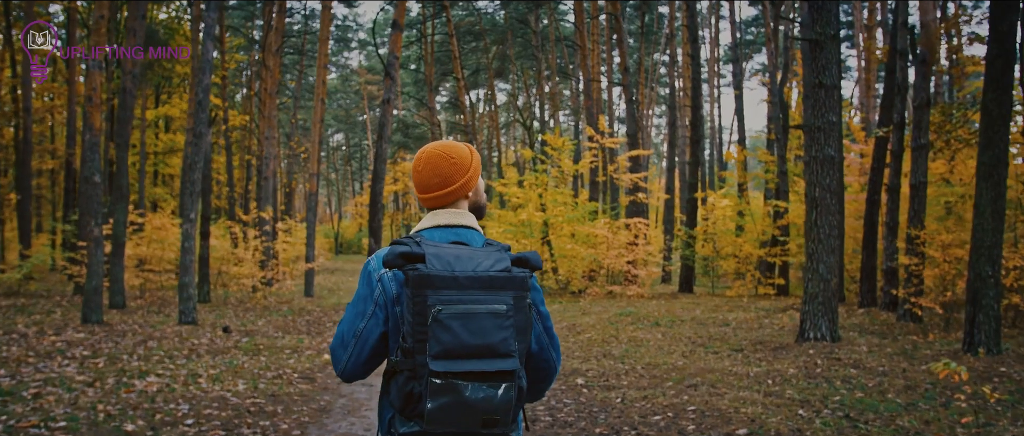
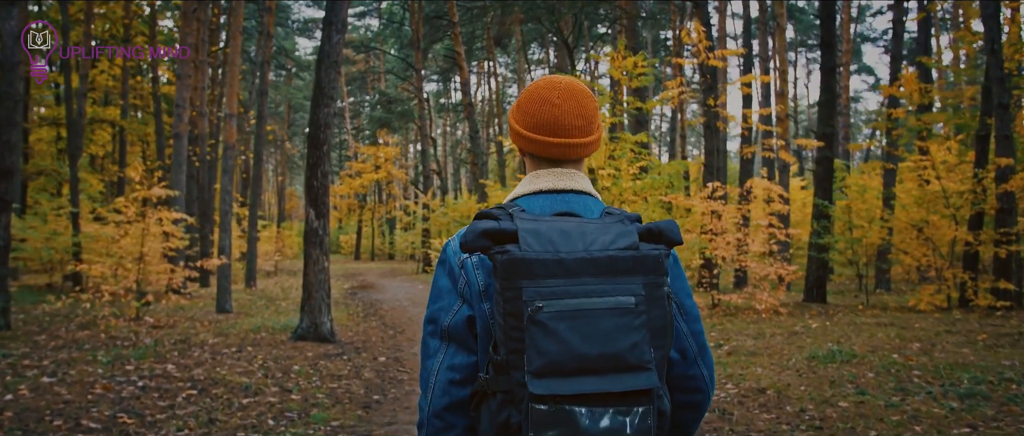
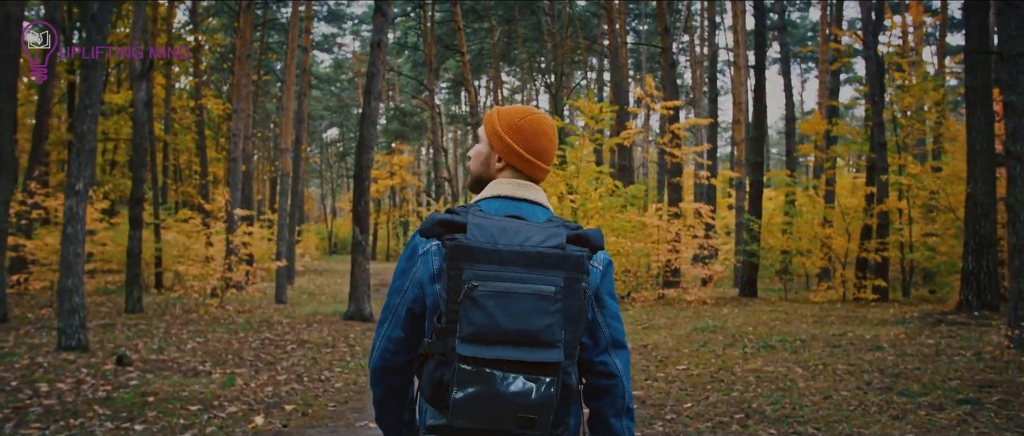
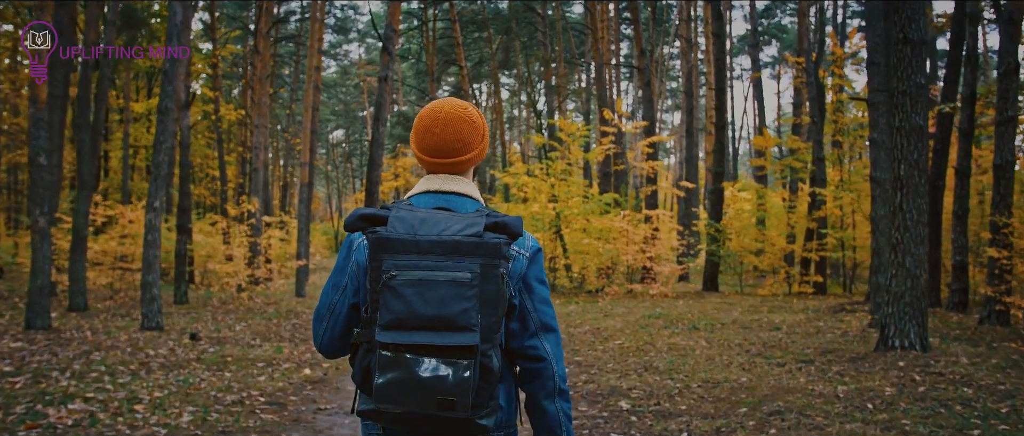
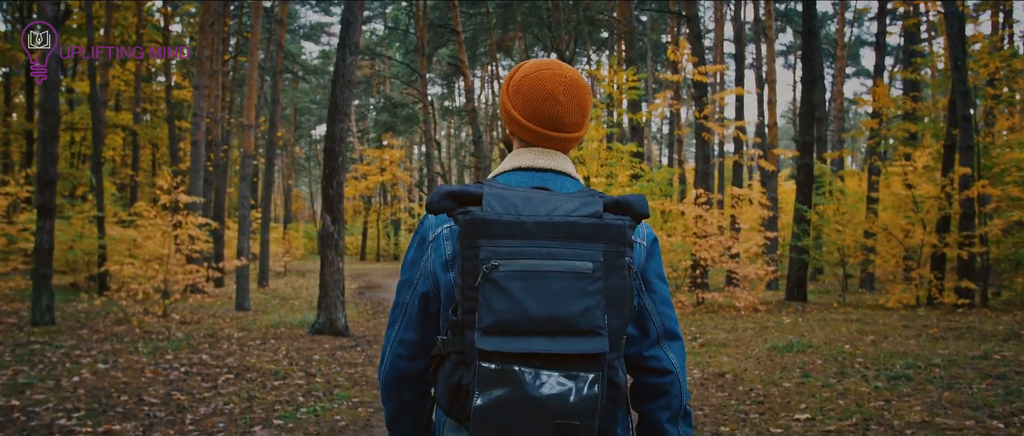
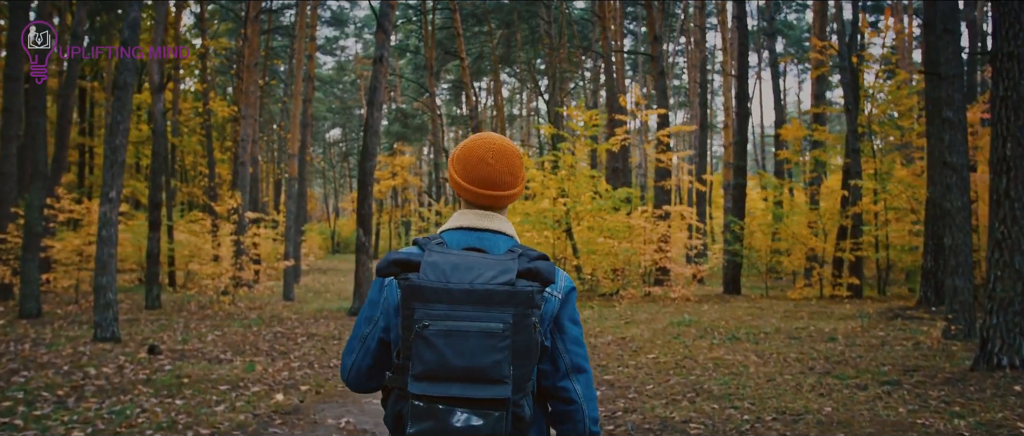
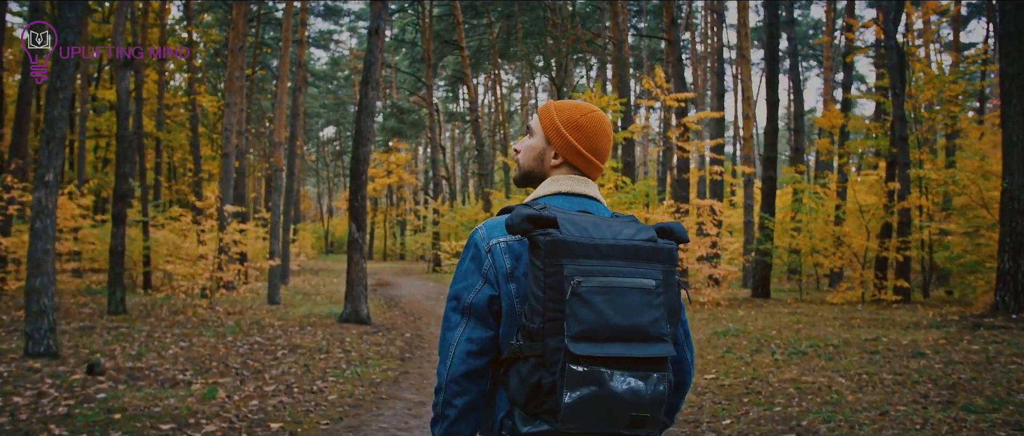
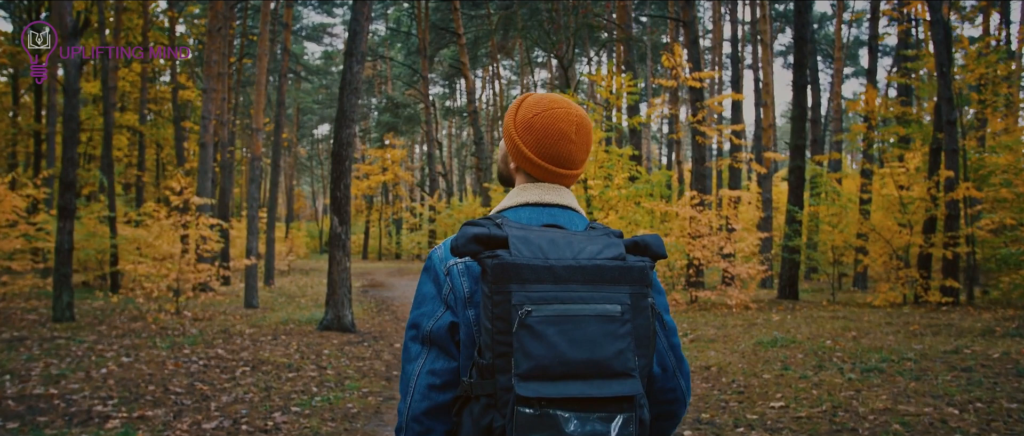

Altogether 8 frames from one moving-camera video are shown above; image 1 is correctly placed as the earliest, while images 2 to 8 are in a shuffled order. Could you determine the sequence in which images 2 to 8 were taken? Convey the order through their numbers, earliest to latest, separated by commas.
4, 6, 3, 7, 8, 5, 2
